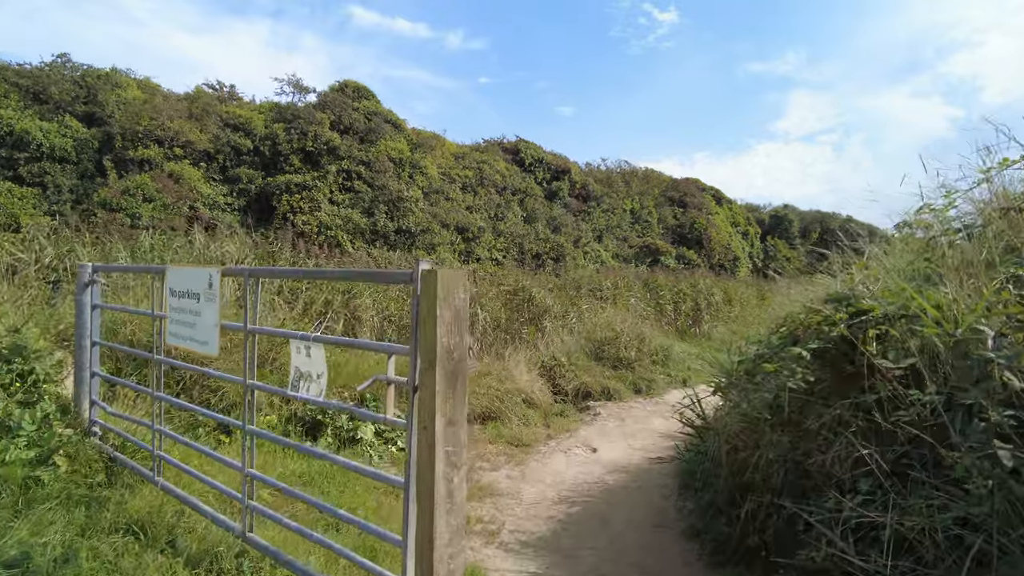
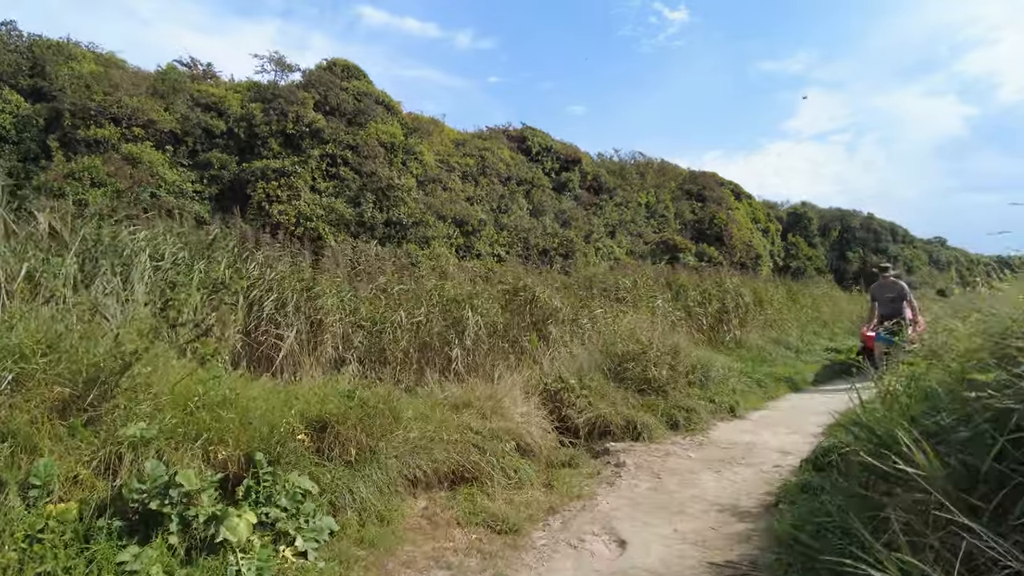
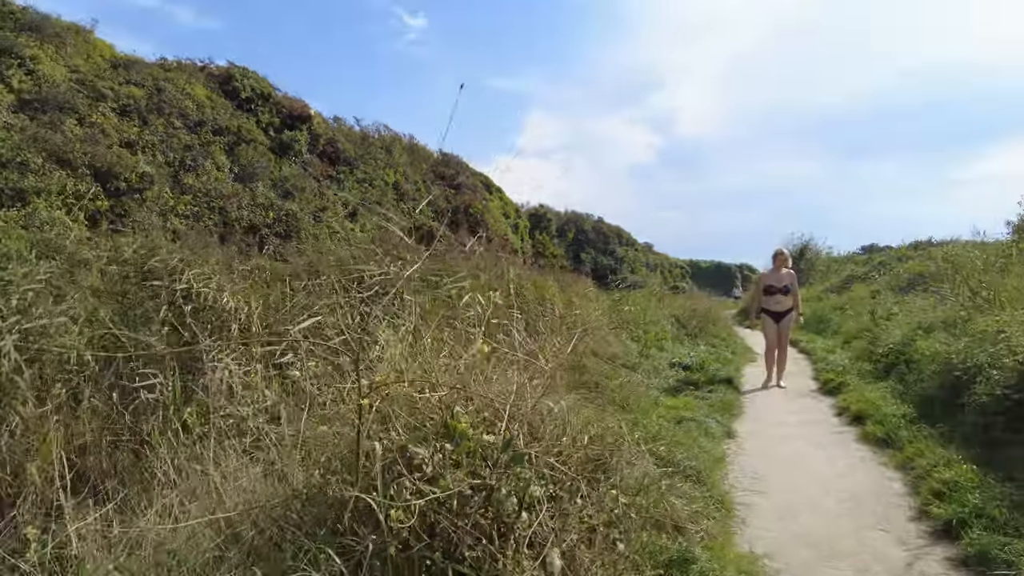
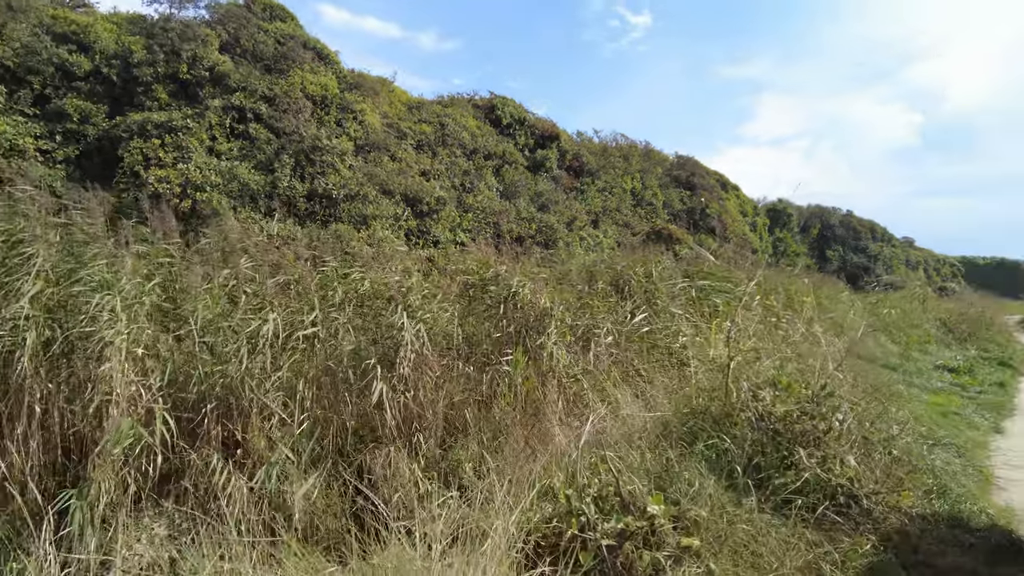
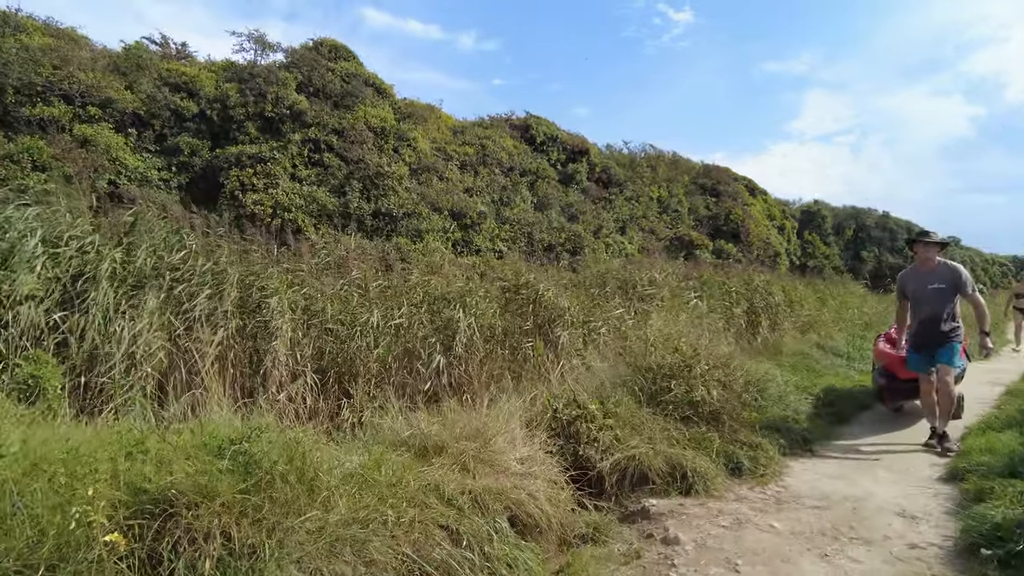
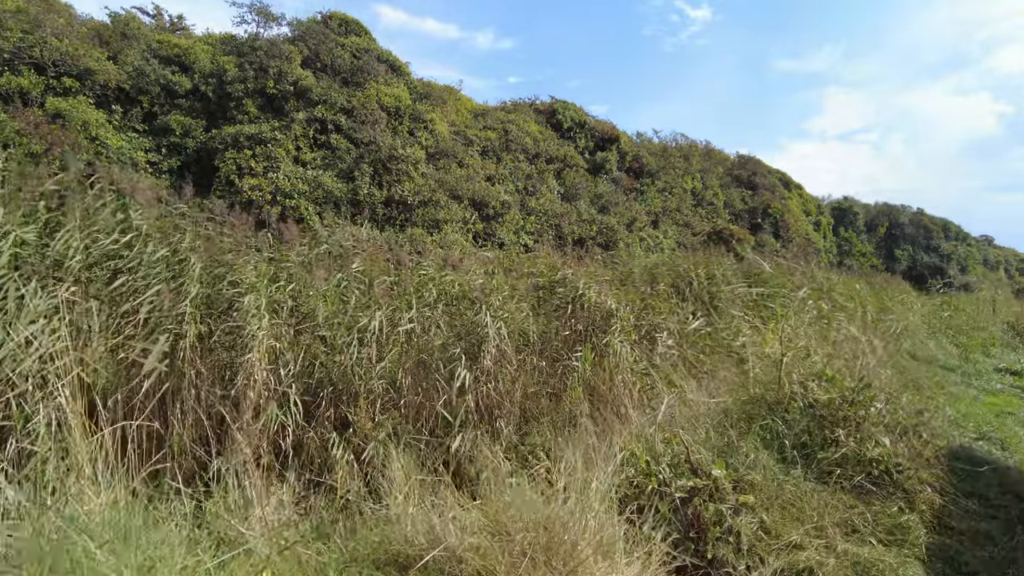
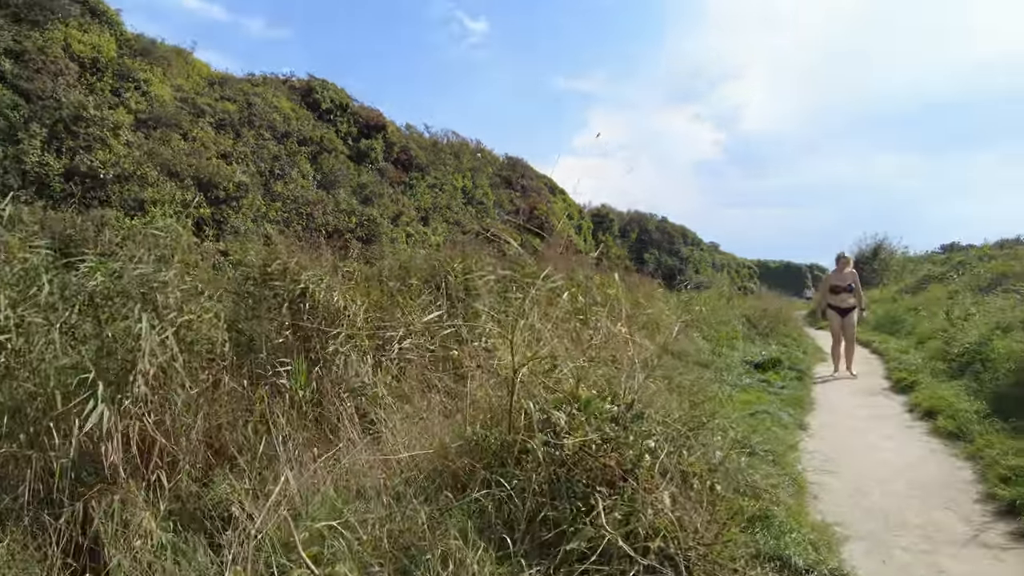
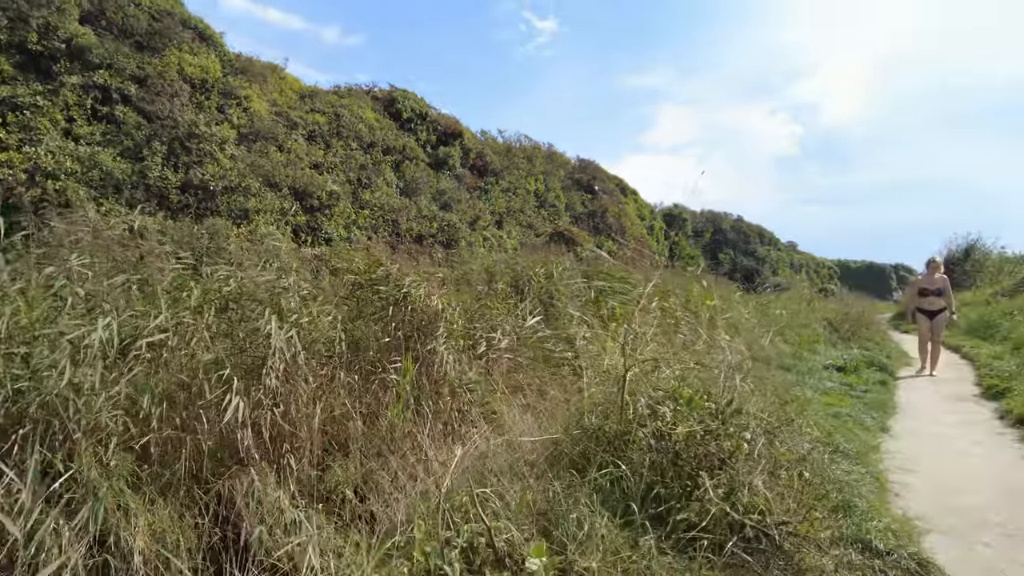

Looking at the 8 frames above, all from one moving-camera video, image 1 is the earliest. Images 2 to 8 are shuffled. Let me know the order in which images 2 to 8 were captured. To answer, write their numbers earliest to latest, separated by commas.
2, 5, 6, 4, 8, 7, 3
